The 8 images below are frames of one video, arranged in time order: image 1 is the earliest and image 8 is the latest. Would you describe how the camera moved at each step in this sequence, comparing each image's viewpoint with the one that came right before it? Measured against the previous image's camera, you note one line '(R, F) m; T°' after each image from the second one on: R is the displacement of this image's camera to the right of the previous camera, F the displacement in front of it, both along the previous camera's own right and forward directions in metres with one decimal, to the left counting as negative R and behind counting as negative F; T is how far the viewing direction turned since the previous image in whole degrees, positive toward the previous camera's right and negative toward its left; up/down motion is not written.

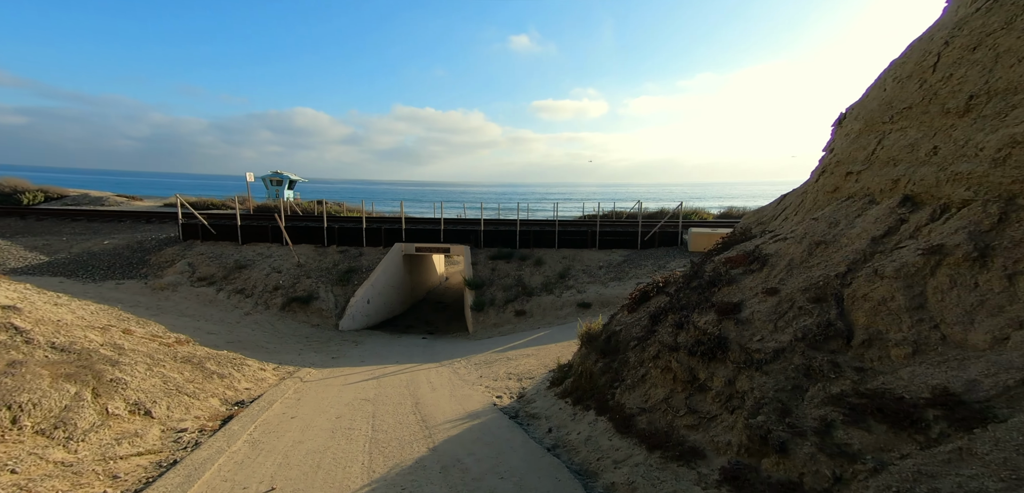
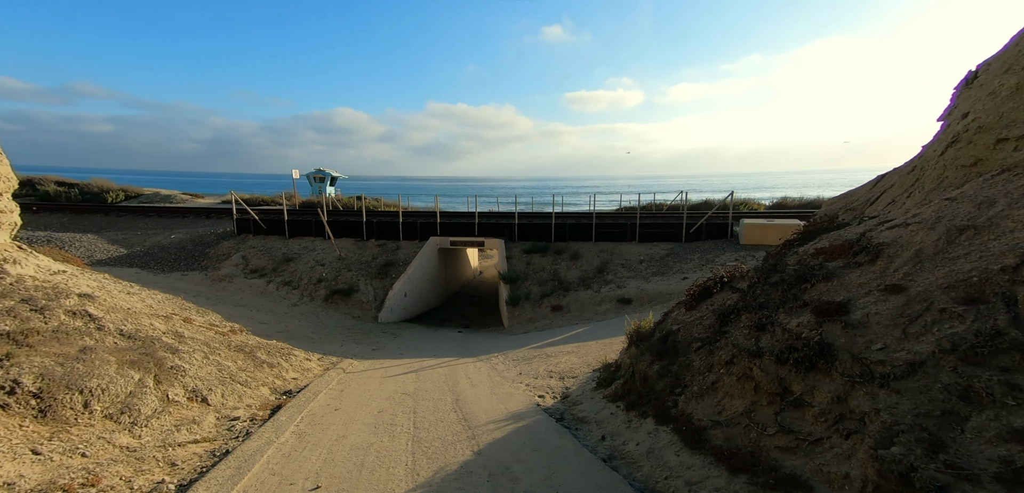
(-0.1, +0.2) m; -5°
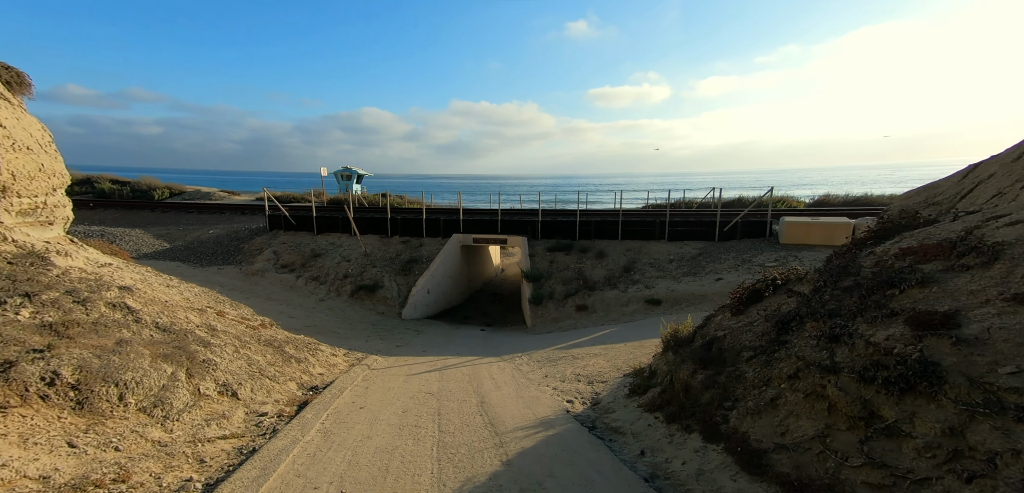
(-0.1, +0.2) m; -3°
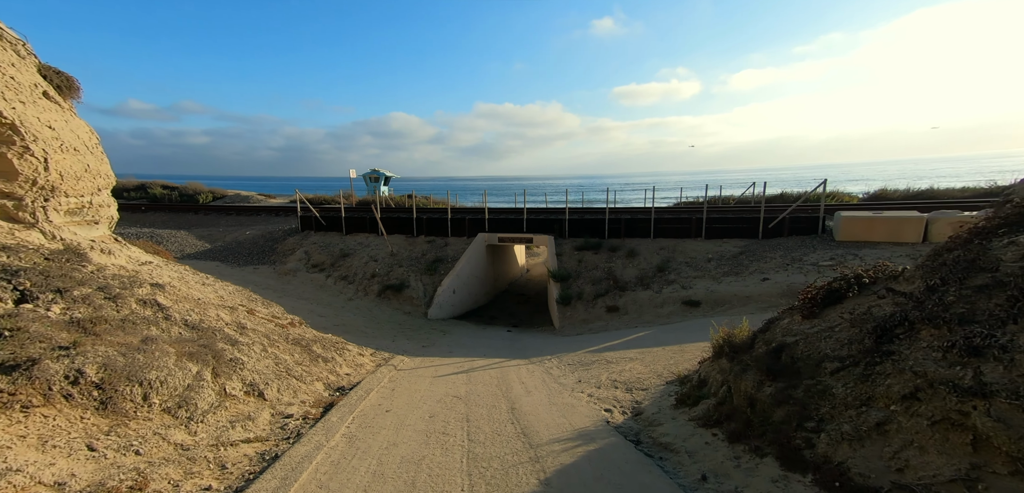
(-0.1, +0.3) m; -3°
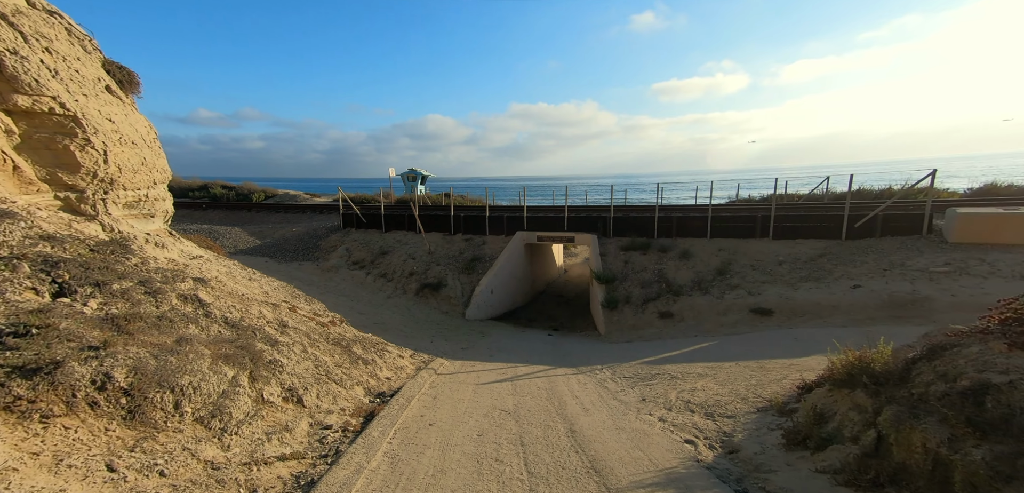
(-0.3, +0.6) m; -5°
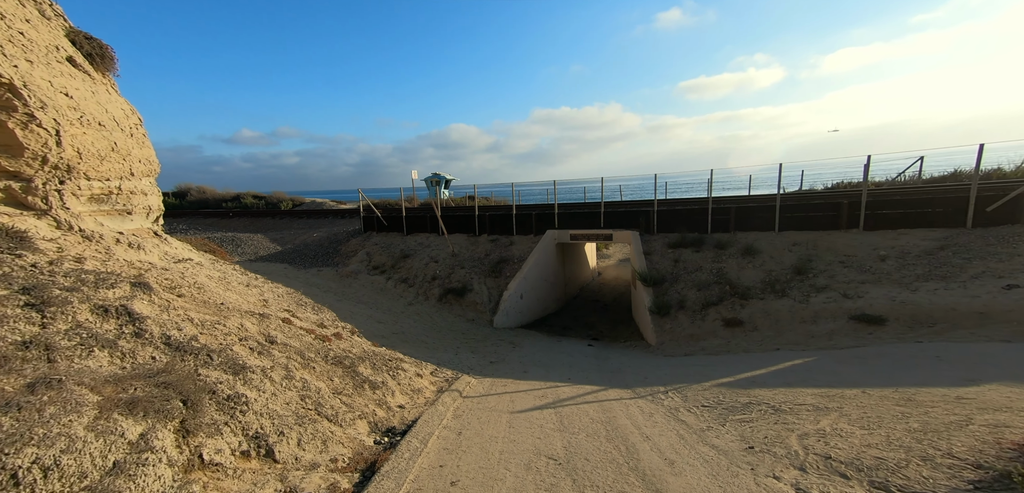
(-0.2, +1.6) m; -4°
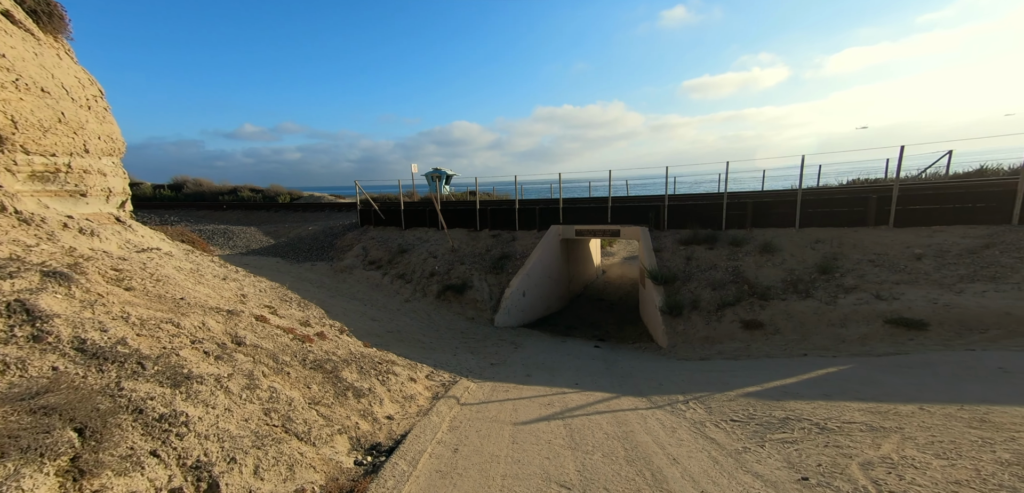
(-0.1, +0.7) m; 0°
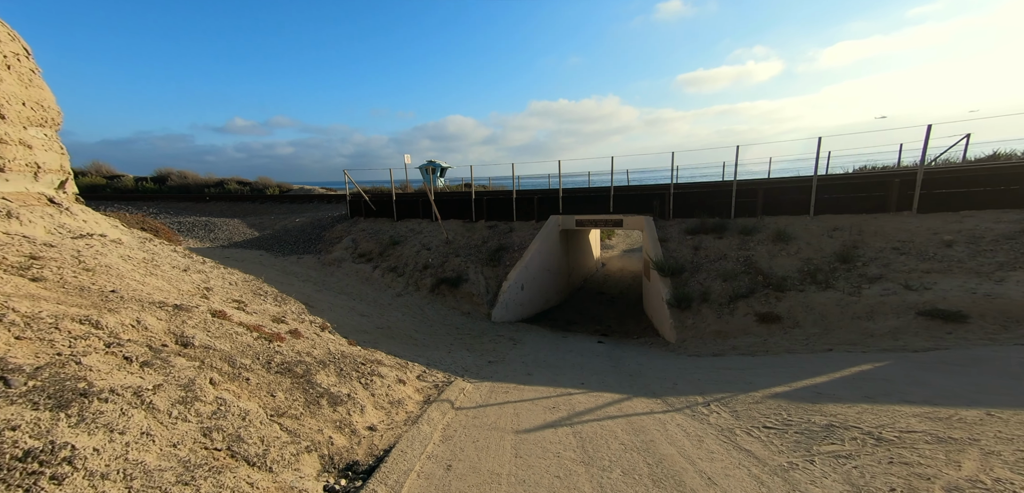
(-0.1, +0.7) m; +1°
